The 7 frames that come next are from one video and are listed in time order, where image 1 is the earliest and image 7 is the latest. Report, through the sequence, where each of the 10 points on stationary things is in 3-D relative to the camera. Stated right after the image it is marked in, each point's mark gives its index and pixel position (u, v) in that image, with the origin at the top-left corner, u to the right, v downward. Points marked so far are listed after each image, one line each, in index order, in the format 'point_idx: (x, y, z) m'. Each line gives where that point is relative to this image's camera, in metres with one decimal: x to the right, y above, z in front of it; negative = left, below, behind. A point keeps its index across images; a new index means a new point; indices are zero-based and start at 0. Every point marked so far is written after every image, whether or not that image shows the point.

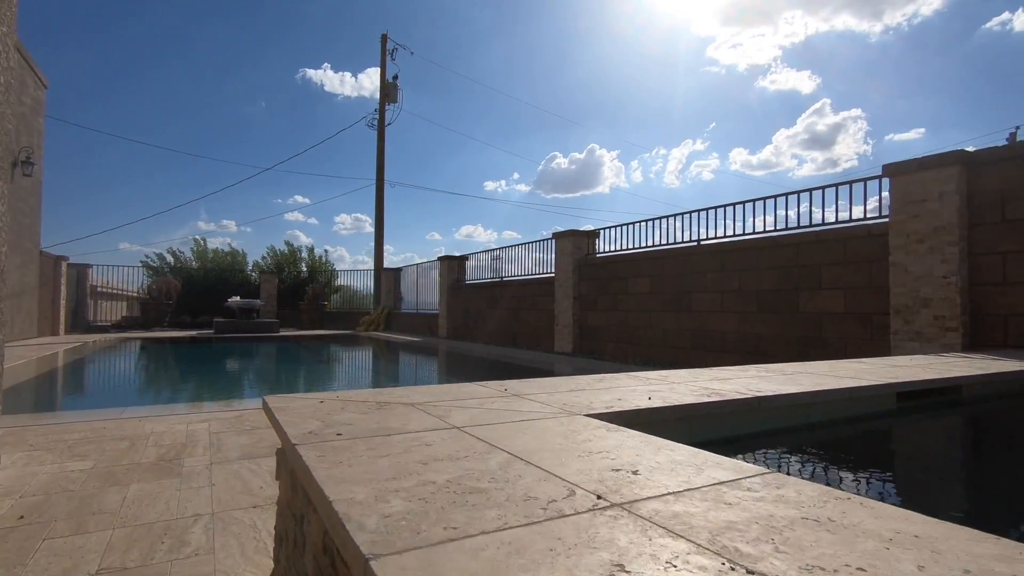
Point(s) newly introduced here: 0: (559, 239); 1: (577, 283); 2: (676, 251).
0: (+0.8, +0.8, +8.9) m
1: (+1.0, +0.1, +8.6) m
2: (+2.0, +0.5, +6.8) m
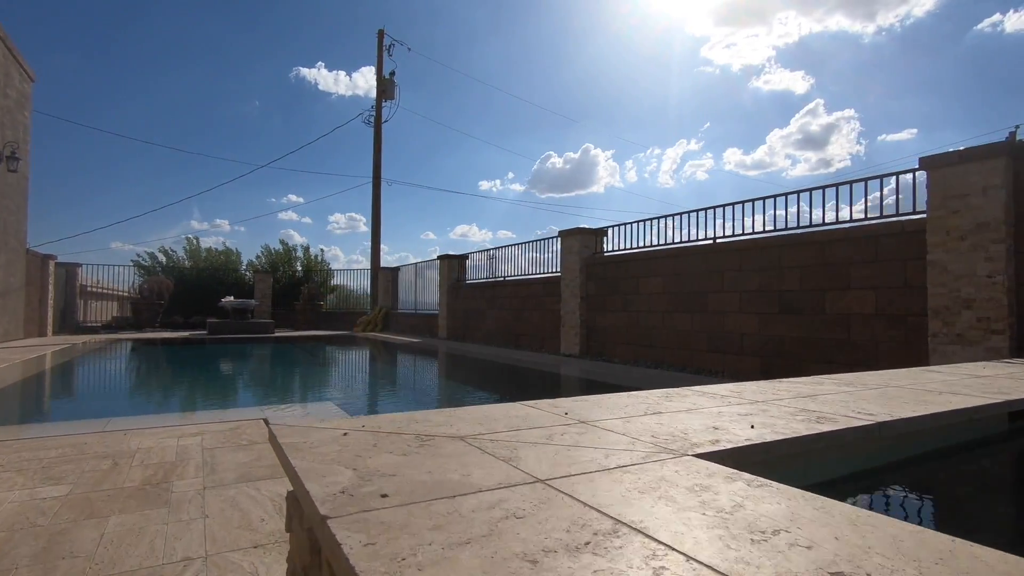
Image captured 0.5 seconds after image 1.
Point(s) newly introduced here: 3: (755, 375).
0: (+0.8, +0.8, +8.6) m
1: (+1.1, +0.1, +8.3) m
2: (+2.1, +0.5, +6.6) m
3: (+2.5, -0.9, +5.8) m
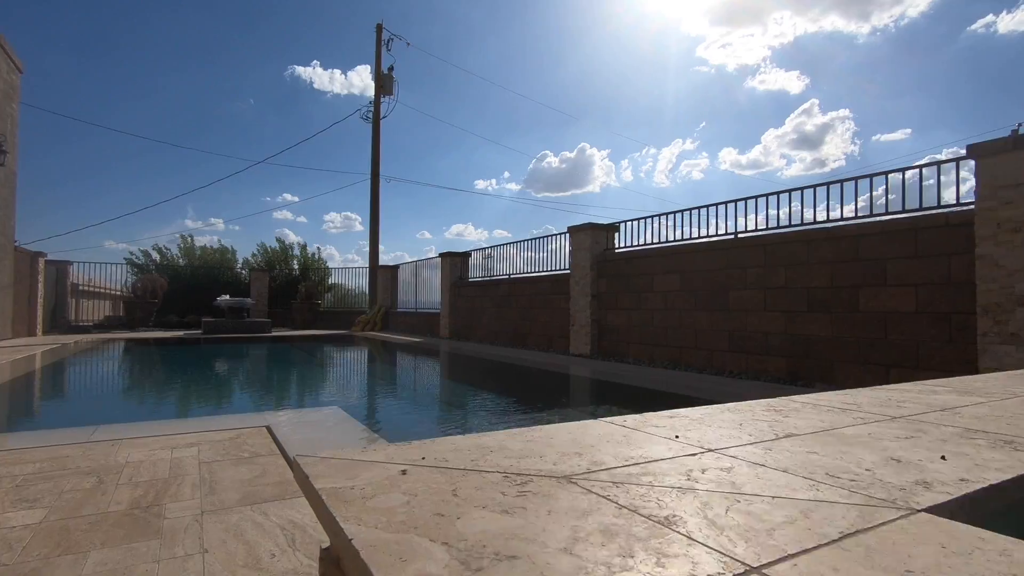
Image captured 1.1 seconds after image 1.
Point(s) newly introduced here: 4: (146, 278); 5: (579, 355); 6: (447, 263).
0: (+1.0, +0.8, +8.3) m
1: (+1.2, +0.1, +8.0) m
2: (+2.3, +0.5, +6.3) m
3: (+2.7, -0.9, +5.5) m
4: (-11.1, +0.3, +16.8) m
5: (+1.0, -1.0, +8.2) m
6: (-1.5, +0.6, +12.6) m
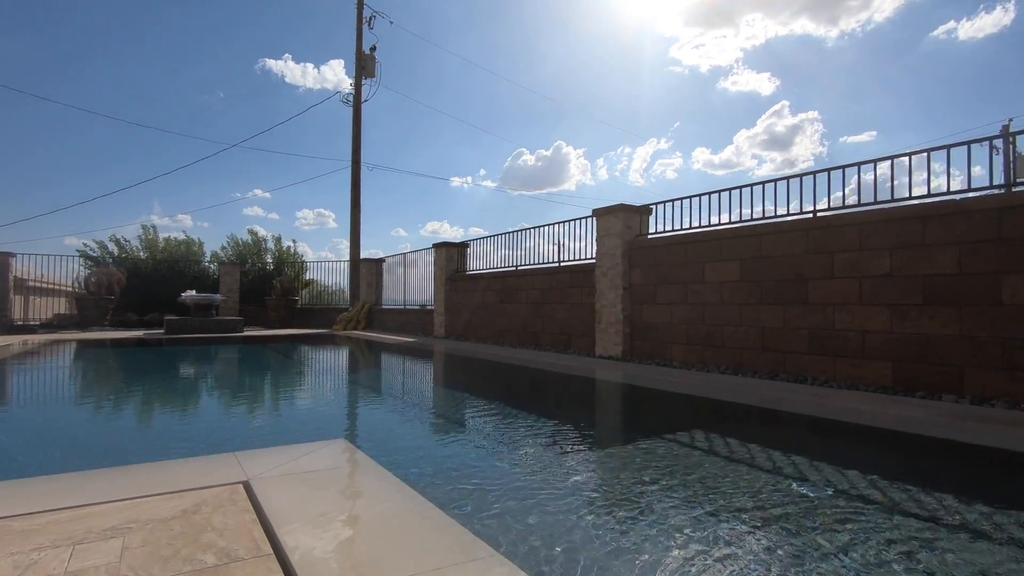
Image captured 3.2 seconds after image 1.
0: (+1.2, +0.9, +7.2) m
1: (+1.4, +0.2, +6.9) m
2: (+2.6, +0.6, +5.3) m
3: (+3.0, -0.8, +4.5) m
4: (-11.3, +0.4, +15.2) m
5: (+1.2, -0.9, +7.1) m
6: (-1.4, +0.7, +11.4) m
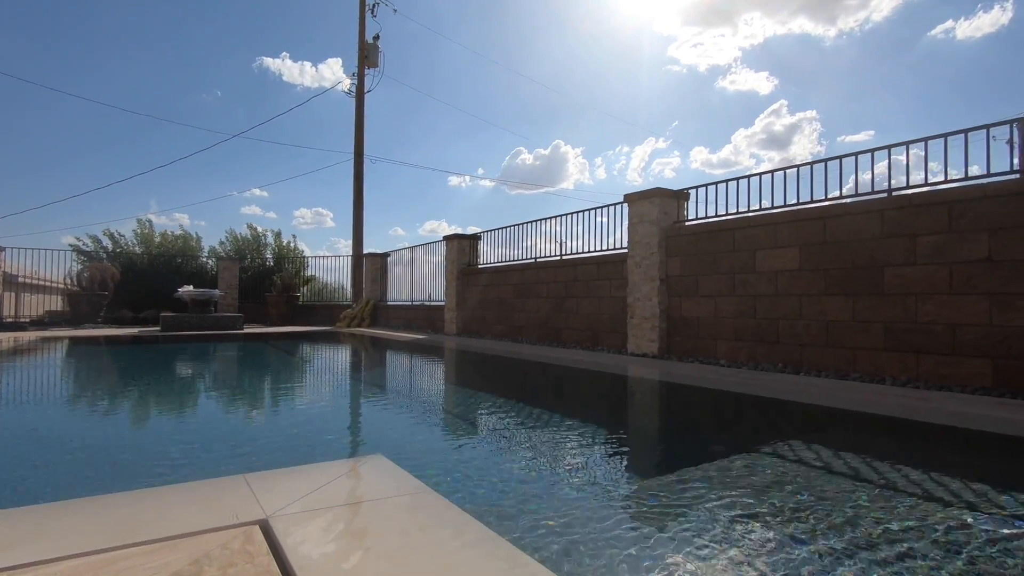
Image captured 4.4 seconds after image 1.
0: (+1.5, +1.0, +6.7) m
1: (+1.8, +0.3, +6.4) m
2: (+2.9, +0.7, +4.7) m
3: (+3.3, -0.7, +3.9) m
4: (-11.0, +0.6, +14.5) m
5: (+1.5, -0.8, +6.5) m
6: (-1.2, +0.8, +10.8) m
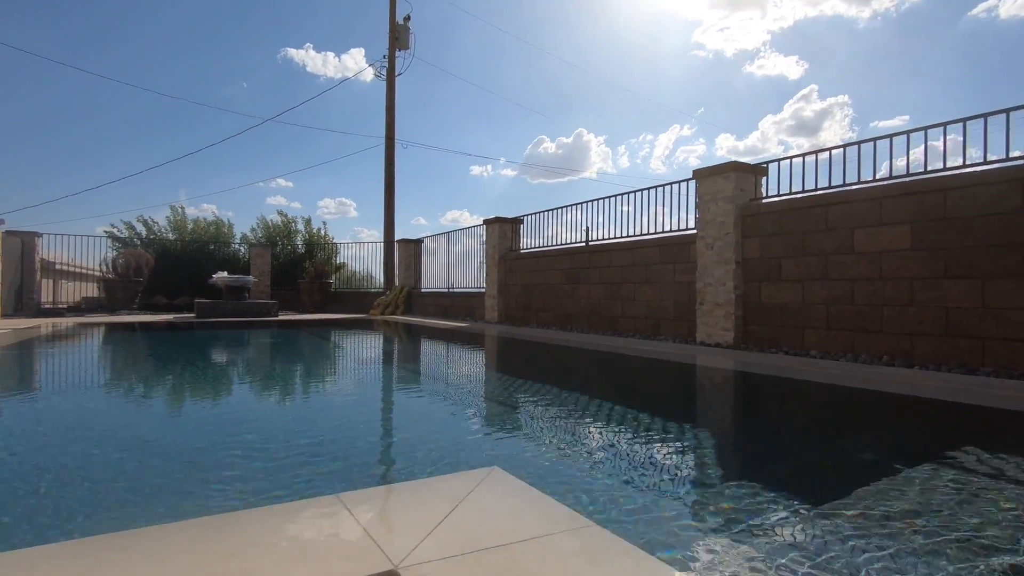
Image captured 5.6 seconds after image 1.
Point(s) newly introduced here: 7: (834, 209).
0: (+2.1, +1.2, +6.1) m
1: (+2.4, +0.5, +5.8) m
2: (+3.5, +0.8, +4.1) m
3: (+3.9, -0.6, +3.3) m
4: (-10.0, +0.9, +14.5) m
5: (+2.2, -0.6, +6.0) m
6: (-0.3, +1.0, +10.3) m
7: (+2.9, +0.7, +5.0) m
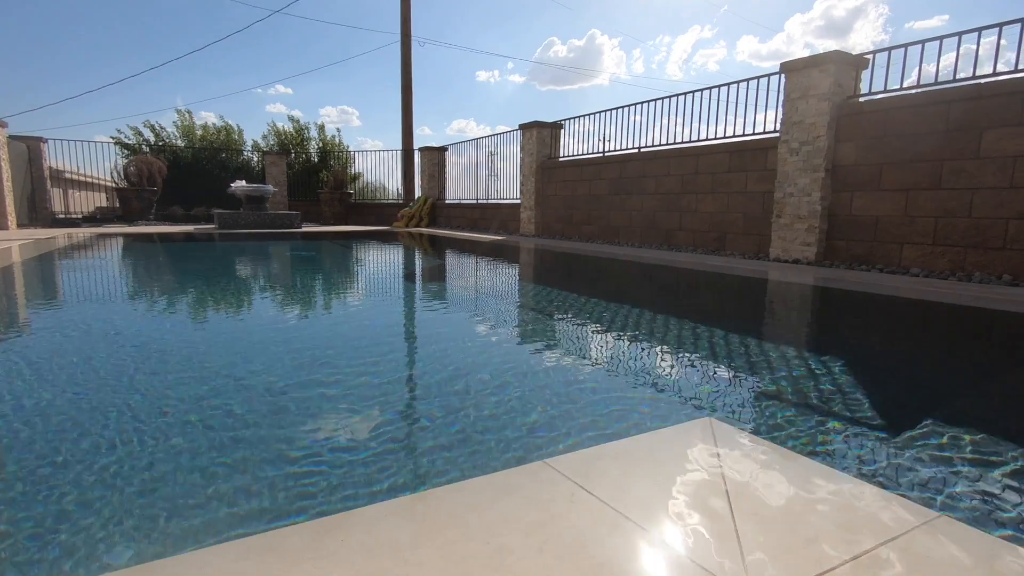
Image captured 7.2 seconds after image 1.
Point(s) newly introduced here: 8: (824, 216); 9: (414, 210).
0: (+2.7, +2.1, +5.4) m
1: (+3.0, +1.3, +5.2) m
2: (+4.0, +1.4, +3.4) m
3: (+4.4, -0.1, +2.9) m
4: (-9.3, +3.2, +13.8) m
5: (+2.8, +0.3, +5.5) m
6: (+0.3, +2.6, +9.6) m
7: (+3.5, +1.4, +4.4) m
8: (+3.0, +0.7, +5.2) m
9: (-2.6, +2.0, +14.2) m
